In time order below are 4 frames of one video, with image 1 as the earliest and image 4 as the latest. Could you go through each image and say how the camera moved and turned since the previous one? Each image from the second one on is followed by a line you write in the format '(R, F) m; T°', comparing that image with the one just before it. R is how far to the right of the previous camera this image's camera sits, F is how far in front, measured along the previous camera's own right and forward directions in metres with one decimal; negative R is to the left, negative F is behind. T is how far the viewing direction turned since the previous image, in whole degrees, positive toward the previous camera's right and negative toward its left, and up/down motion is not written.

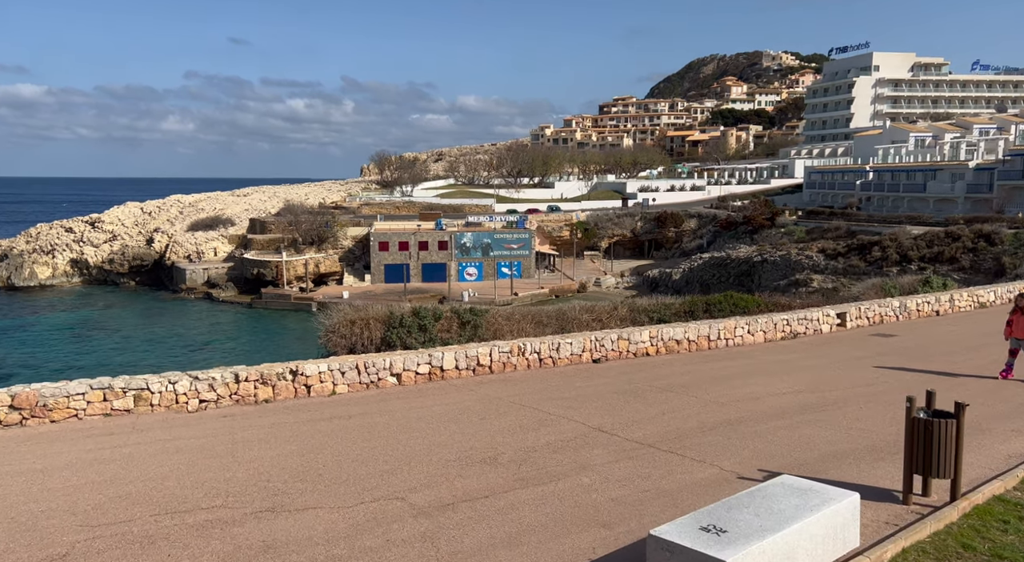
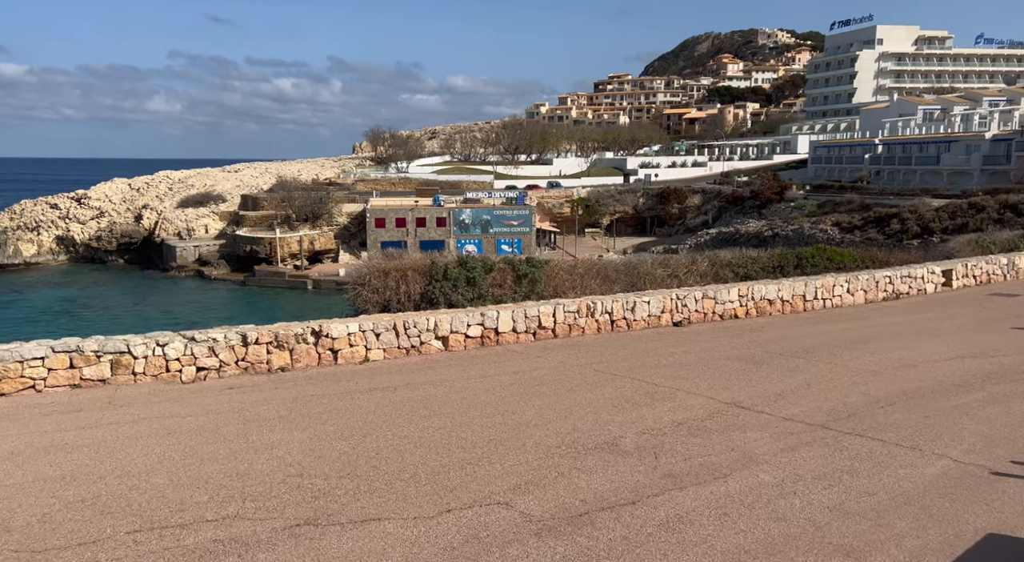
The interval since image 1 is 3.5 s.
(-1.1, +2.8) m; +1°
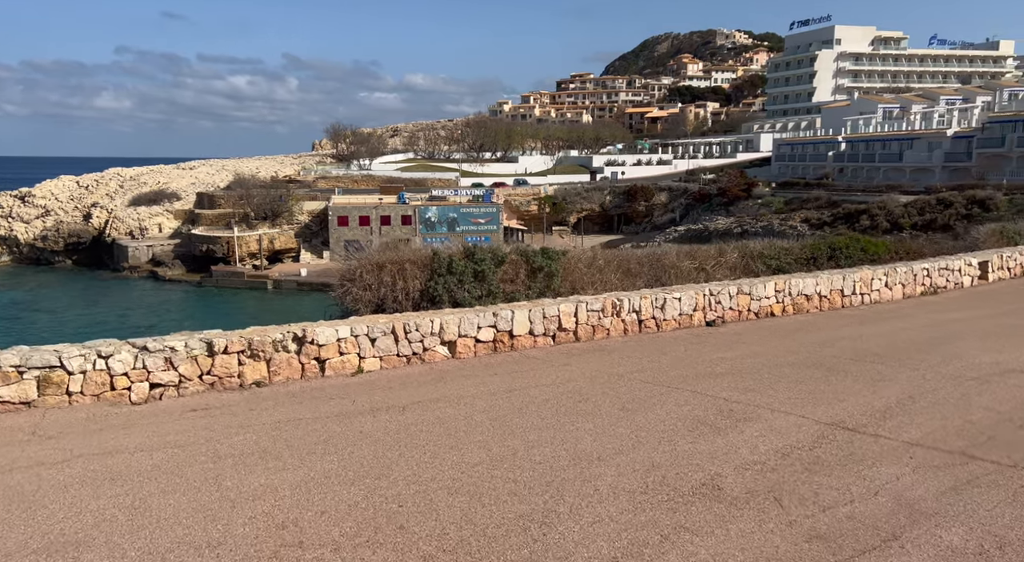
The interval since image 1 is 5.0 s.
(-0.6, +1.8) m; +3°
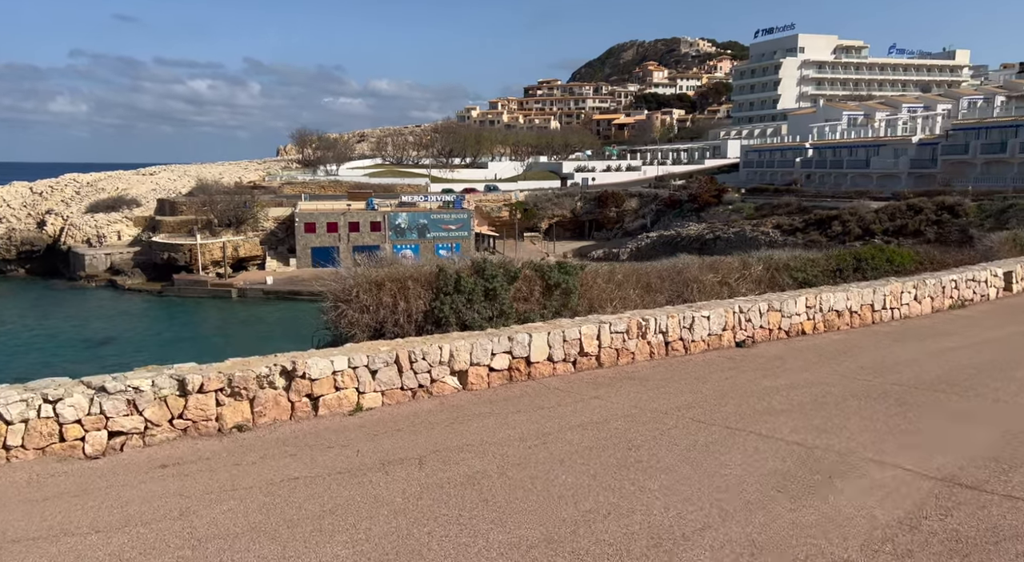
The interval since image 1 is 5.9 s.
(-0.5, +1.2) m; +2°
